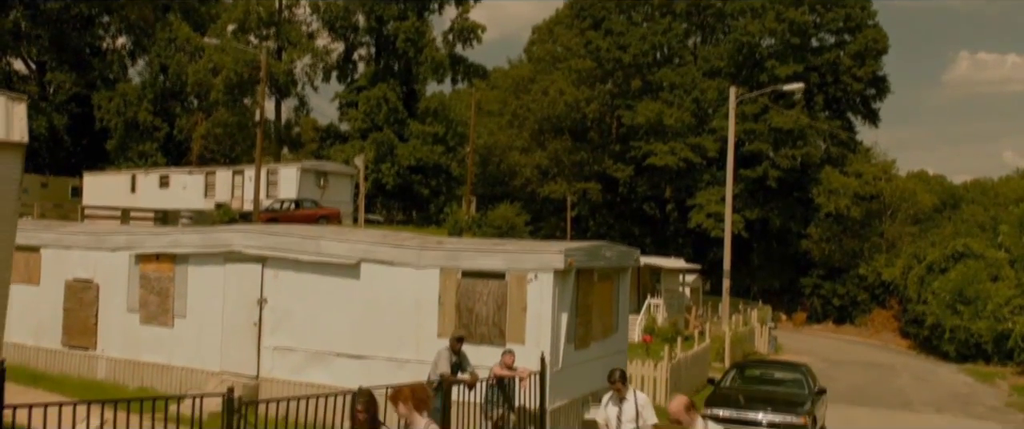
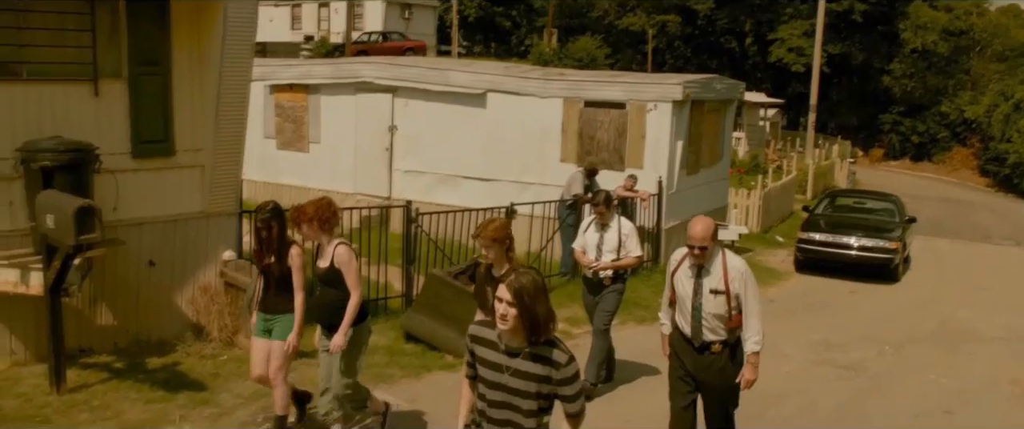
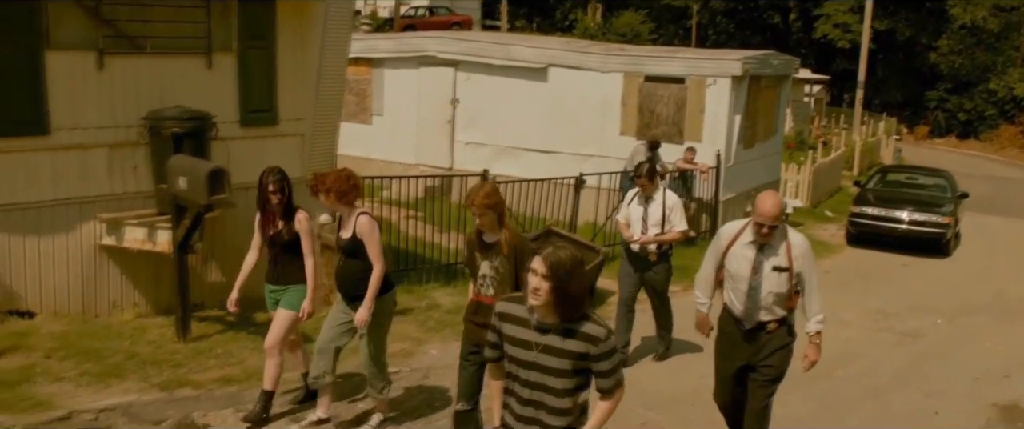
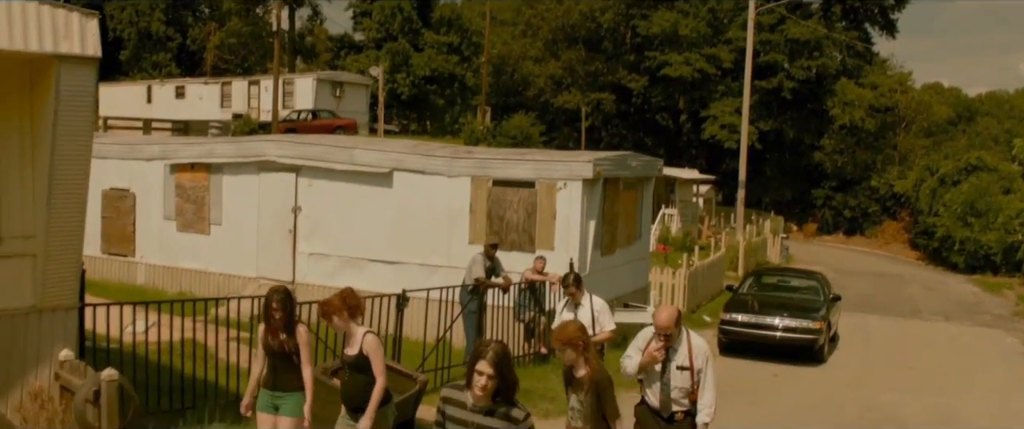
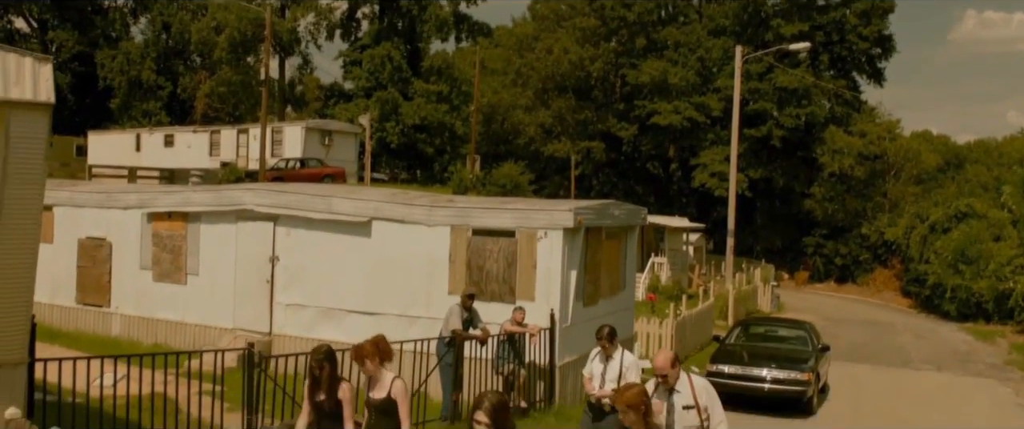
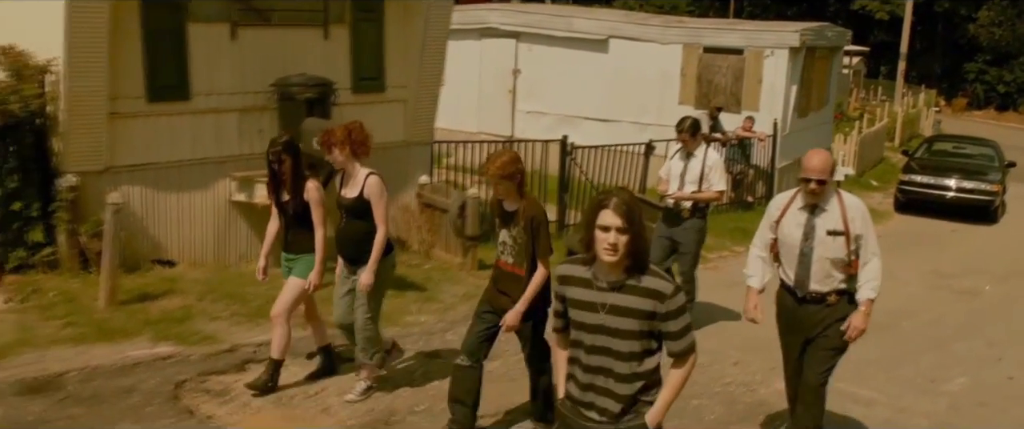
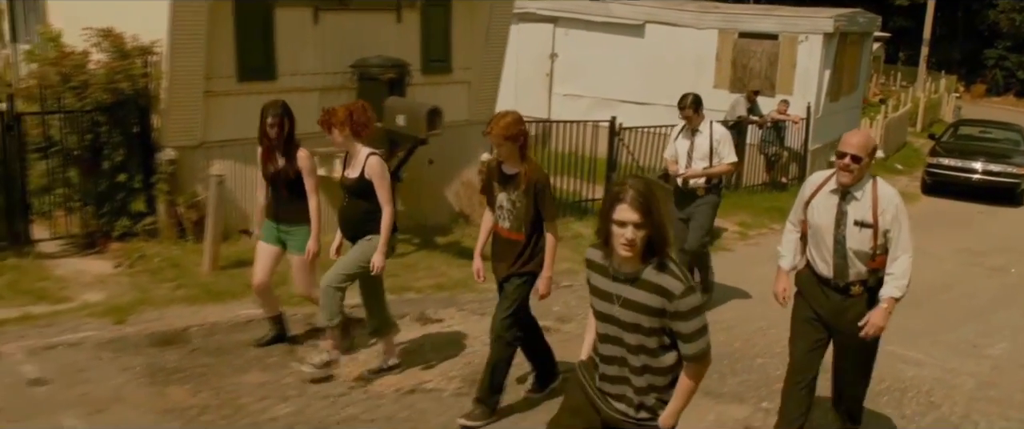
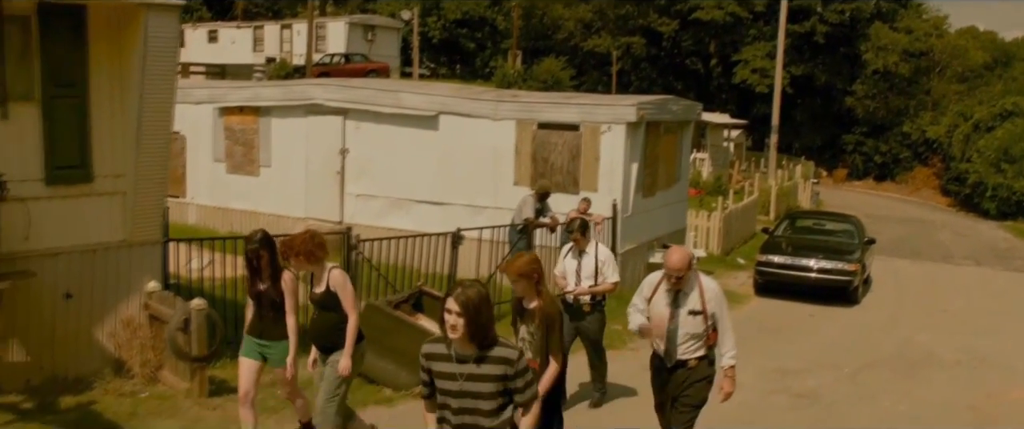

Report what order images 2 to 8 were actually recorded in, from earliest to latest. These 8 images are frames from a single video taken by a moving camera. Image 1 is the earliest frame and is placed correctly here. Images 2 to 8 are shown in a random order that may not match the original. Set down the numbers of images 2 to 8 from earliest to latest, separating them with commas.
5, 4, 8, 2, 3, 6, 7
